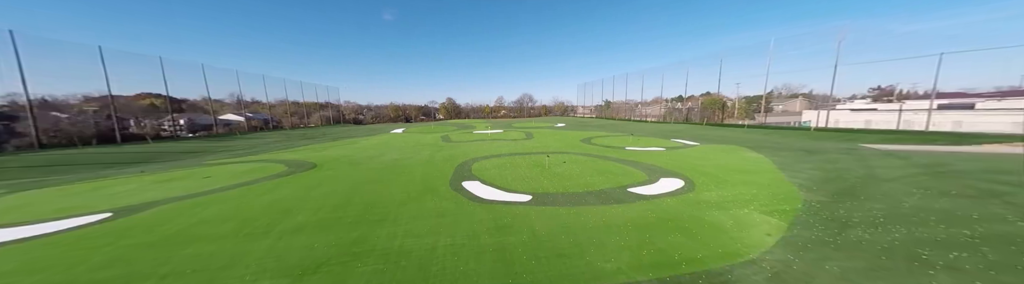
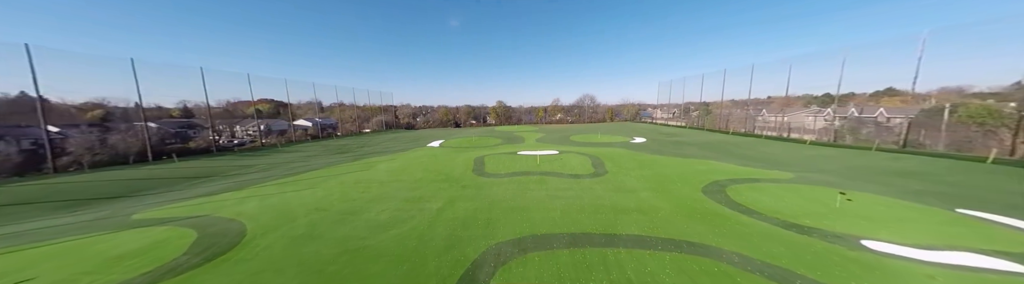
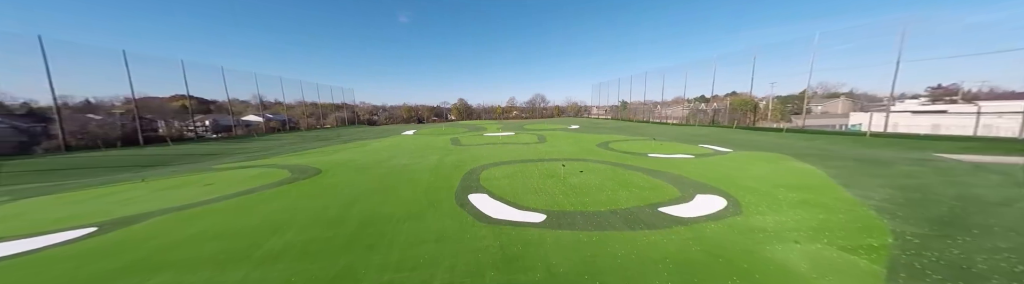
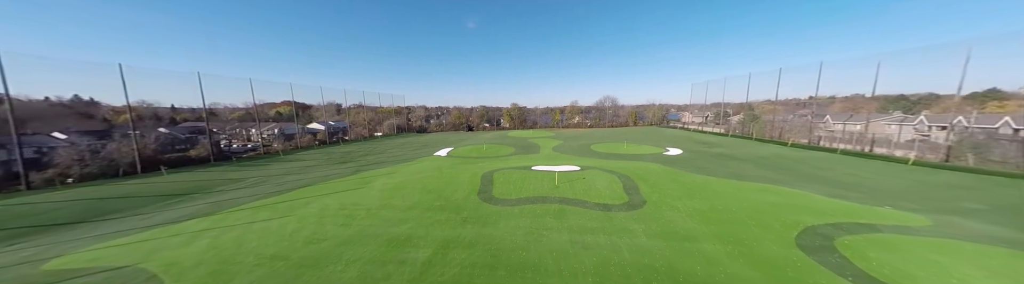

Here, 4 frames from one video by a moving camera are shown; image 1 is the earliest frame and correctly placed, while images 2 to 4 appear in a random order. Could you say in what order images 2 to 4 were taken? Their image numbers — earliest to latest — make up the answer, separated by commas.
3, 2, 4
